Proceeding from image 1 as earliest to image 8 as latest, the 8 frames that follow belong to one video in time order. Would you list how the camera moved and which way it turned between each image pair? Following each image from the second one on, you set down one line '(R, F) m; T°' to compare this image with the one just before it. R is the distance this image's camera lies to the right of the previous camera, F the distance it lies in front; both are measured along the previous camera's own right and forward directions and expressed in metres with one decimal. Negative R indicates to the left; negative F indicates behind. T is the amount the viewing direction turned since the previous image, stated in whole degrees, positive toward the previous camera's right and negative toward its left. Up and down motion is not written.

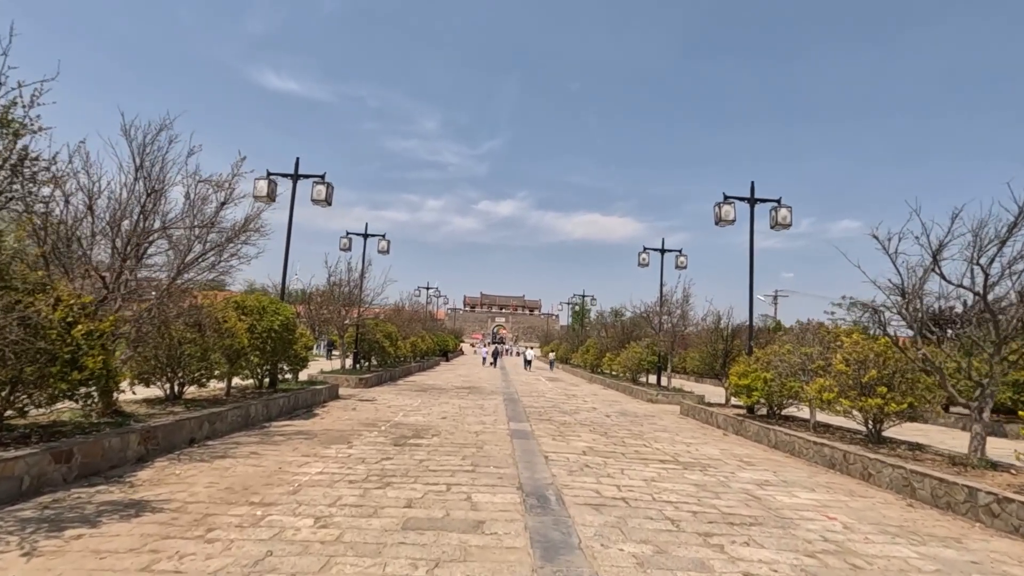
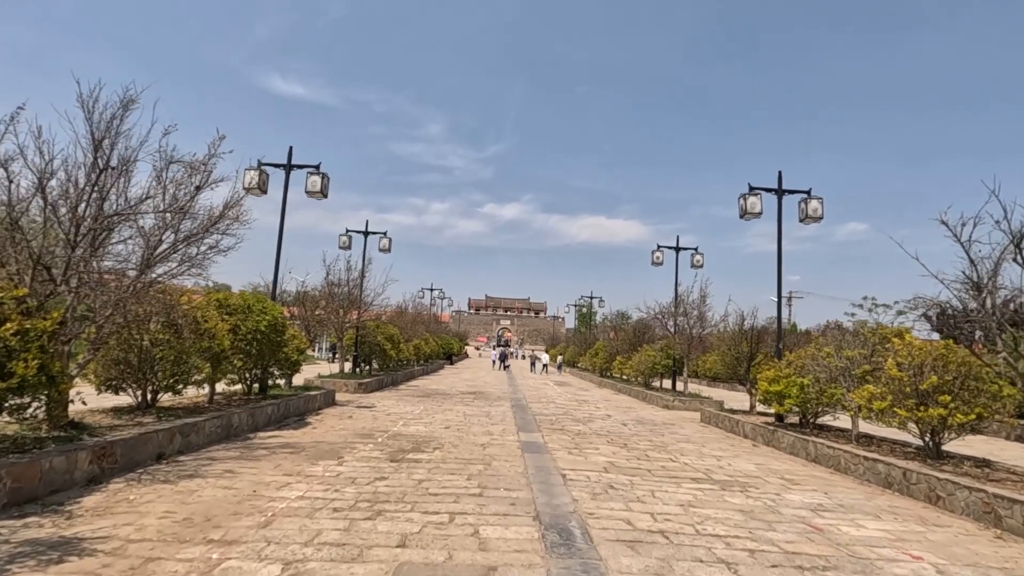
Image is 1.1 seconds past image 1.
(-0.1, +1.0) m; 0°
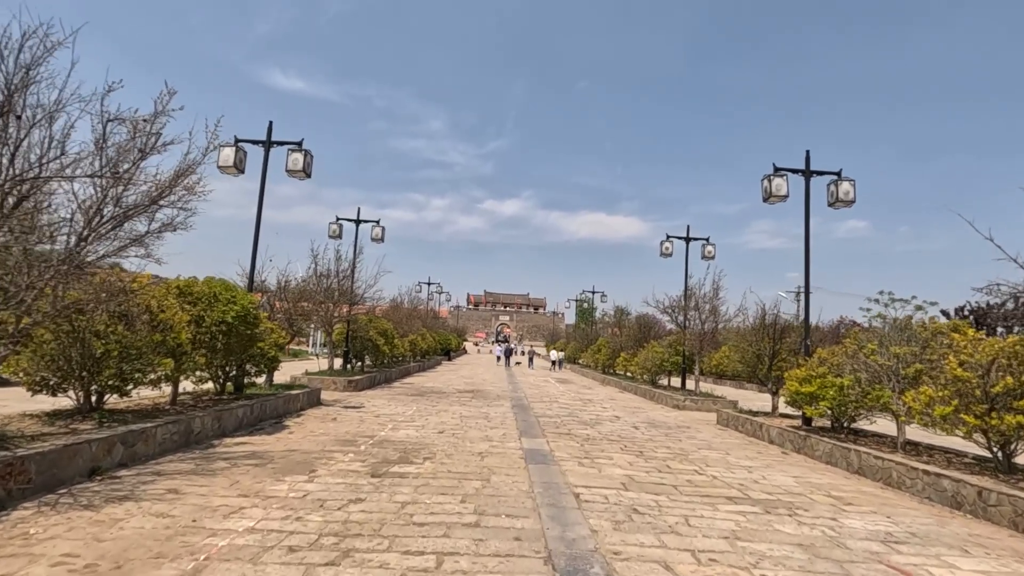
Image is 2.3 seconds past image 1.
(0.0, +1.2) m; 0°
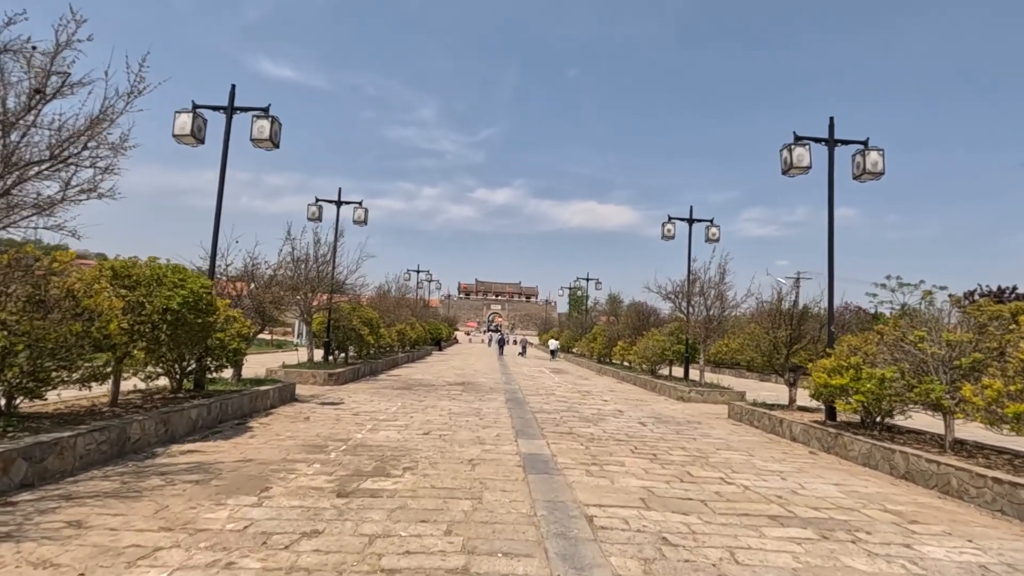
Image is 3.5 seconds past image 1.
(0.0, +1.2) m; +1°
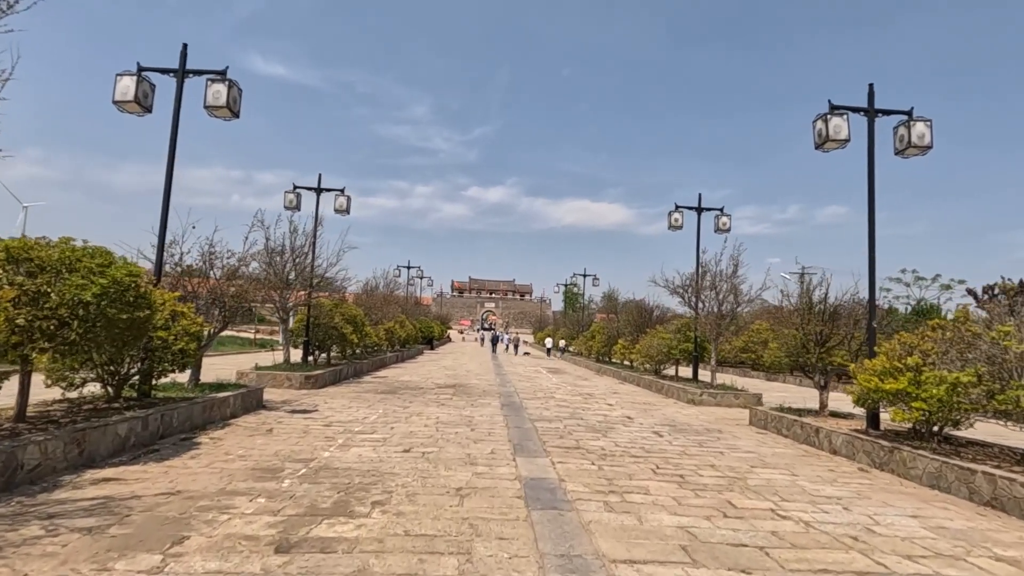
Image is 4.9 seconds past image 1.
(0.0, +1.4) m; +1°
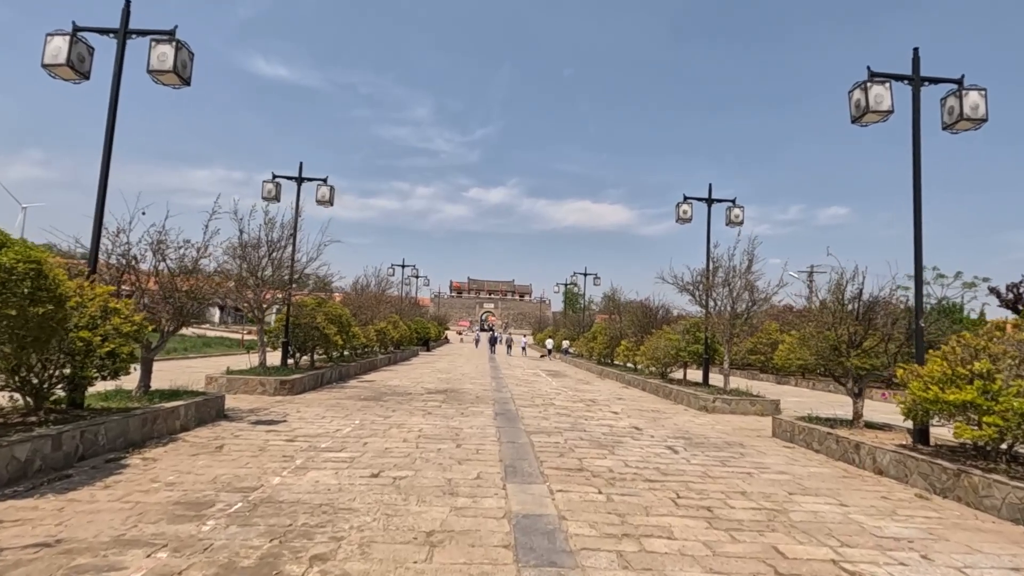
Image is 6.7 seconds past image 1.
(+0.1, +1.2) m; 0°
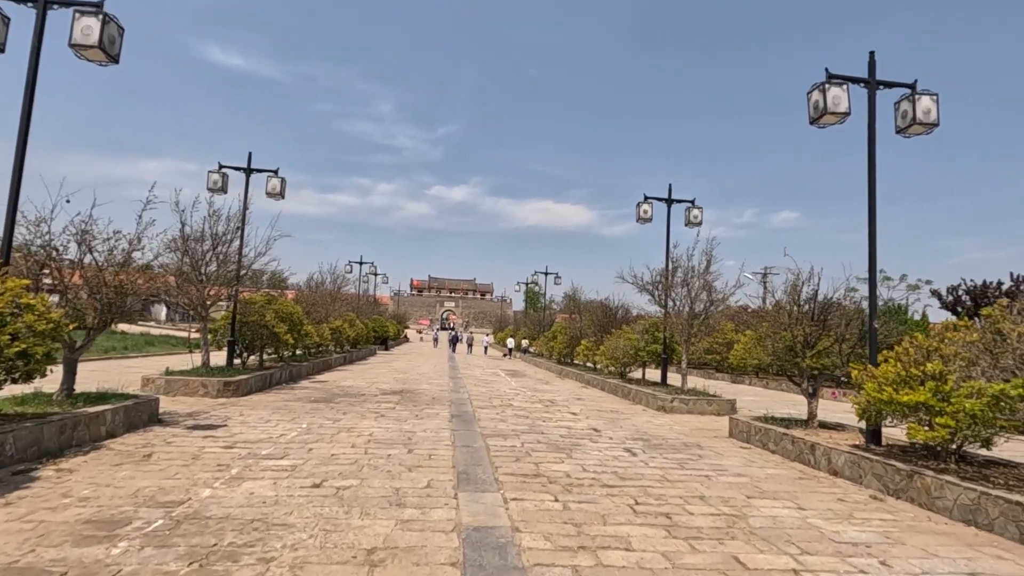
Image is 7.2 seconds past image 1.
(+0.1, +0.3) m; +4°
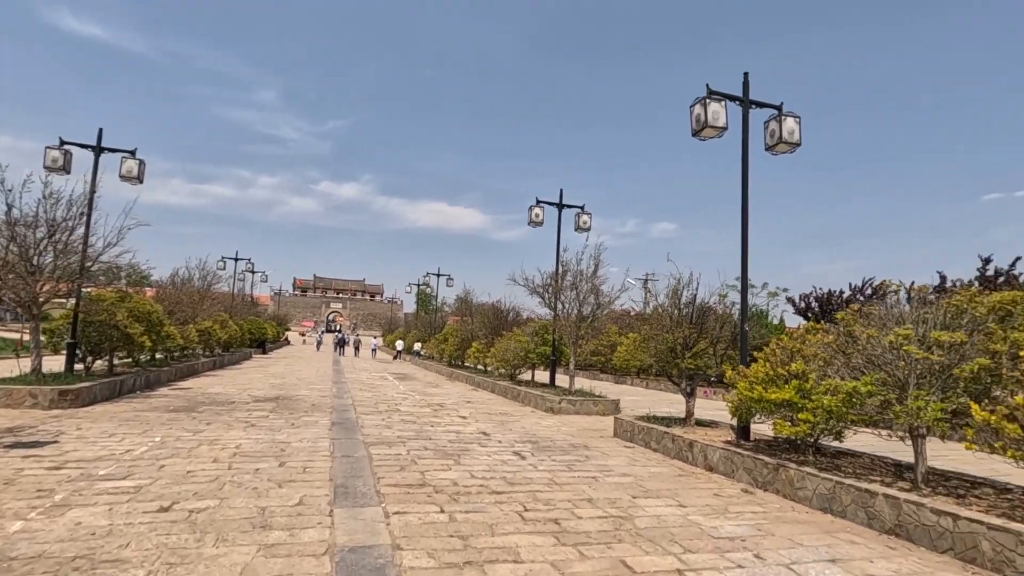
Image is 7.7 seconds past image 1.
(0.0, +0.3) m; +11°
